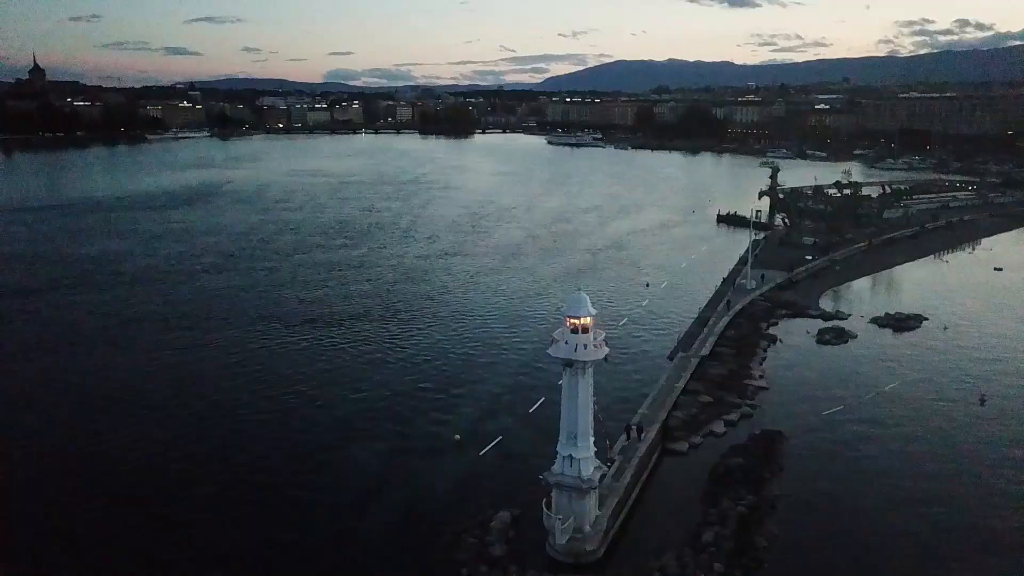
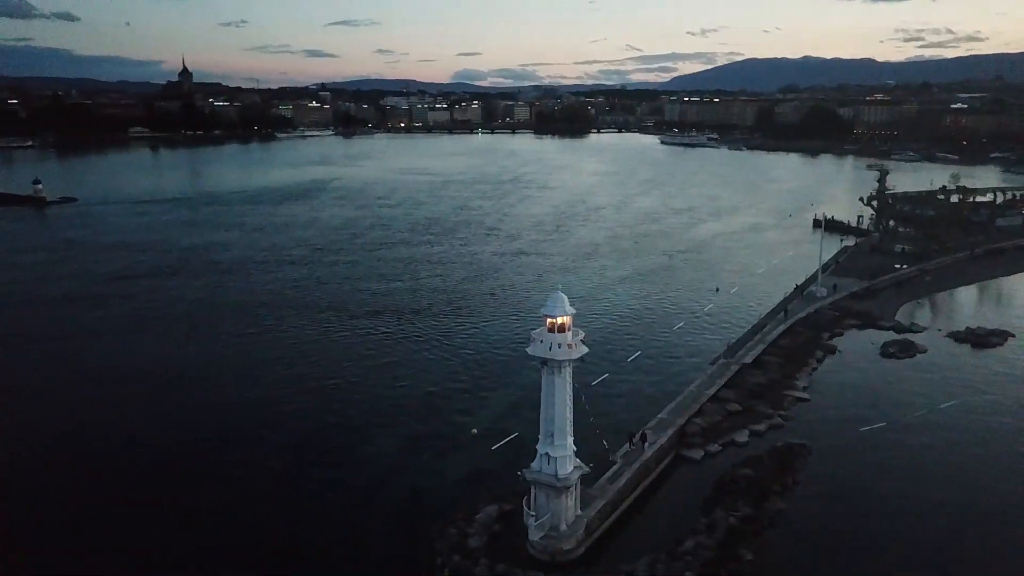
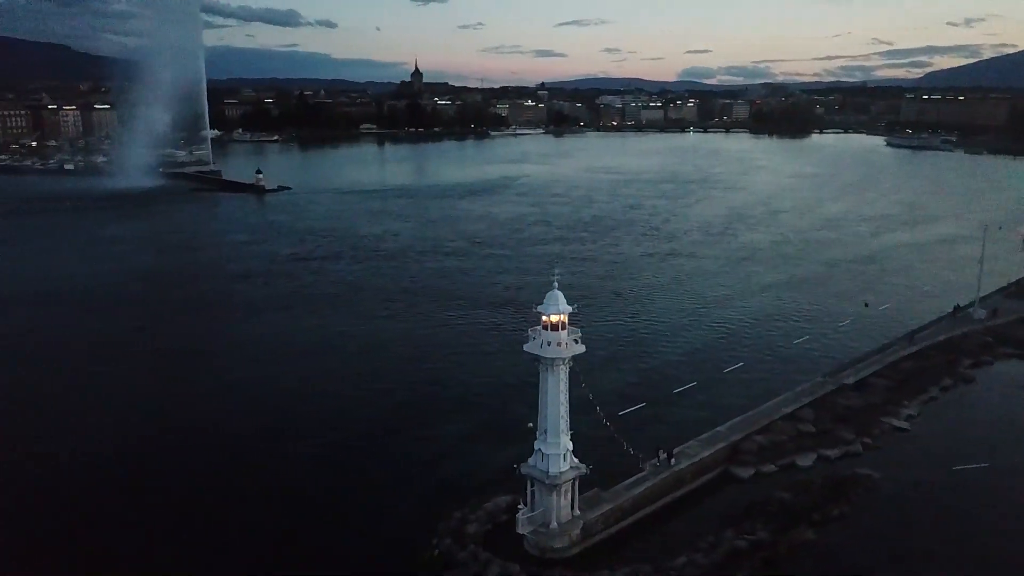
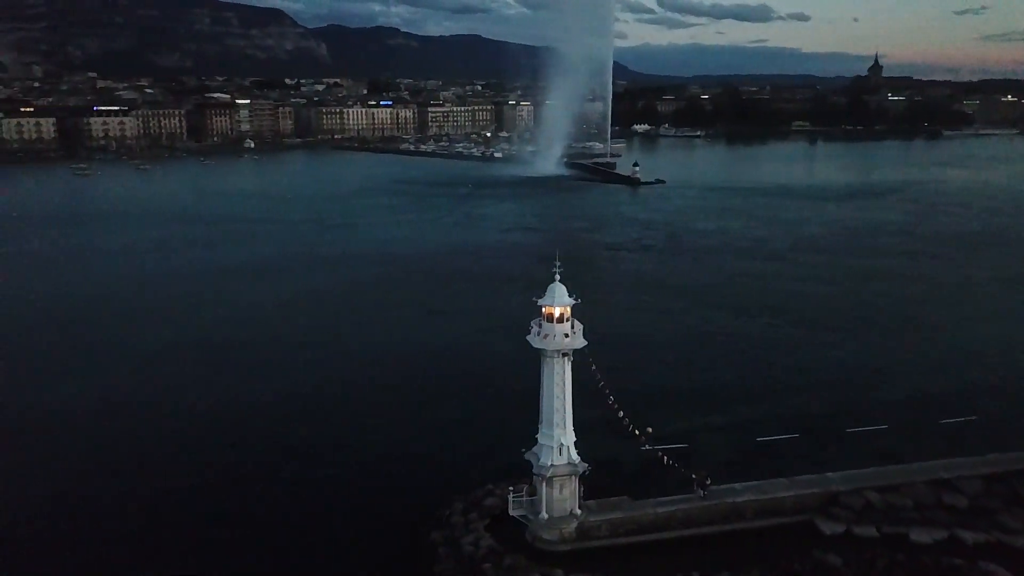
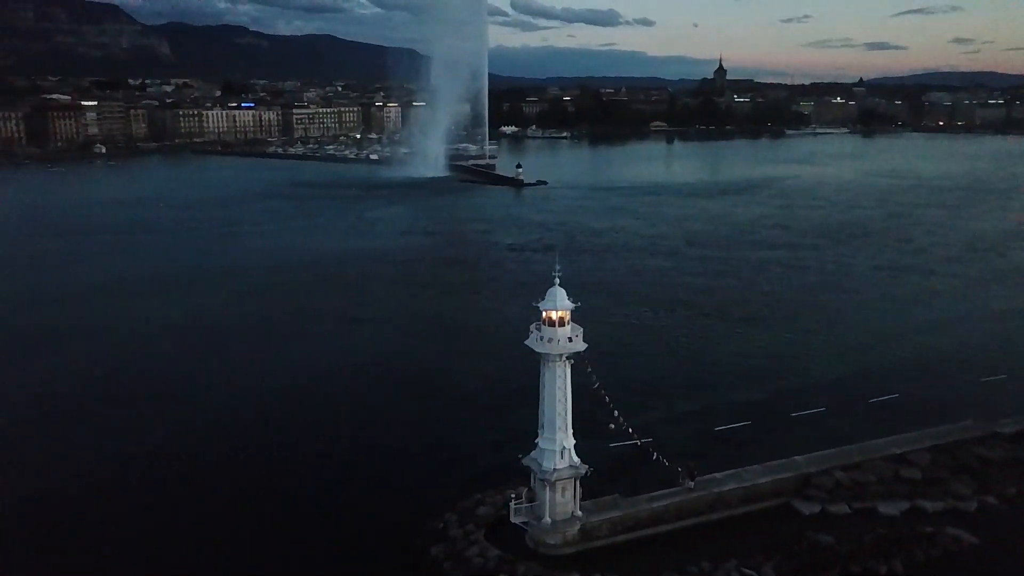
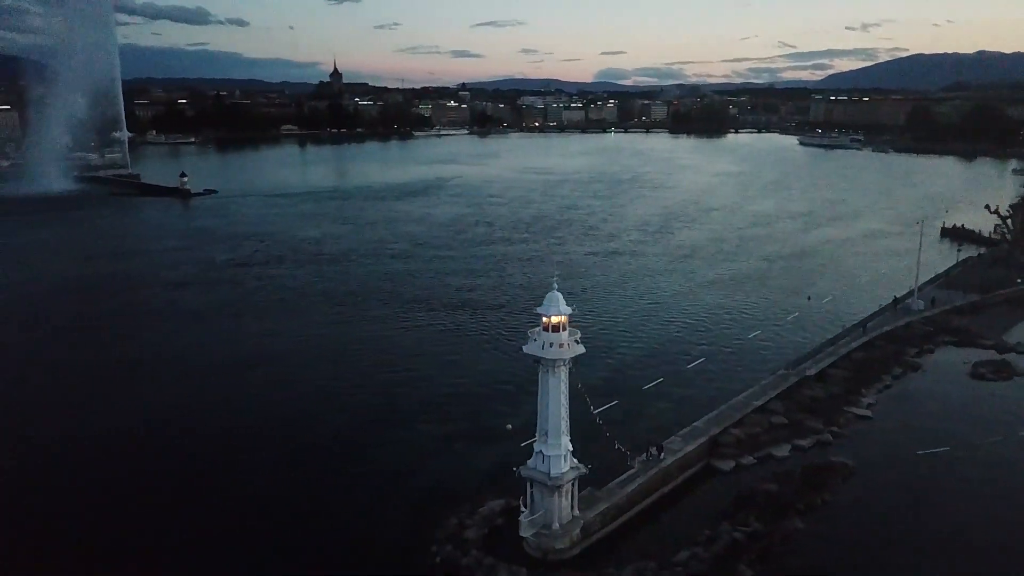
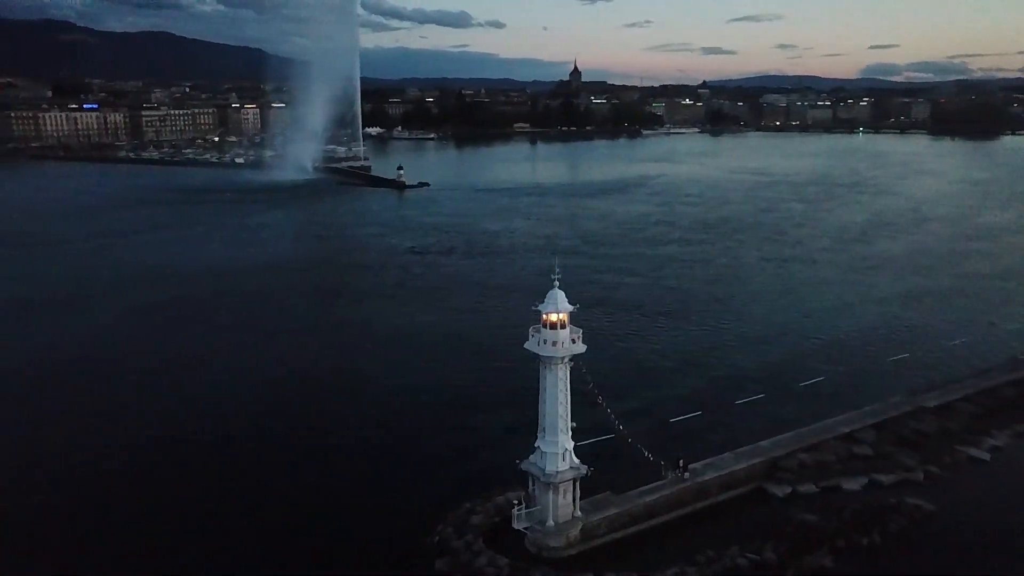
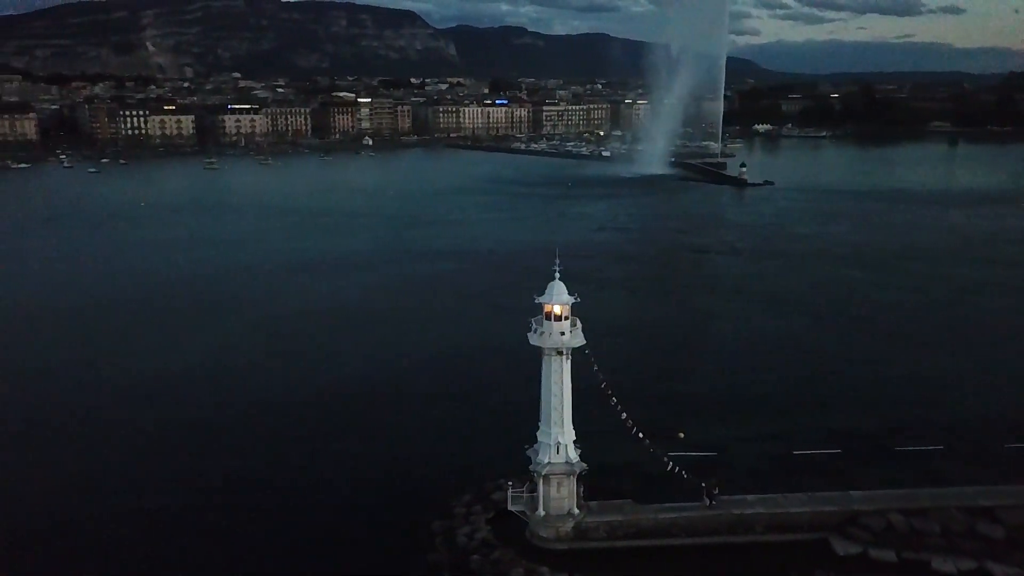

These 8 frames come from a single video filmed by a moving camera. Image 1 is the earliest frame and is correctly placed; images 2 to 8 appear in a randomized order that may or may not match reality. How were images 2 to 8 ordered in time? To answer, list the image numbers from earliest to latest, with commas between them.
2, 6, 3, 7, 5, 4, 8
